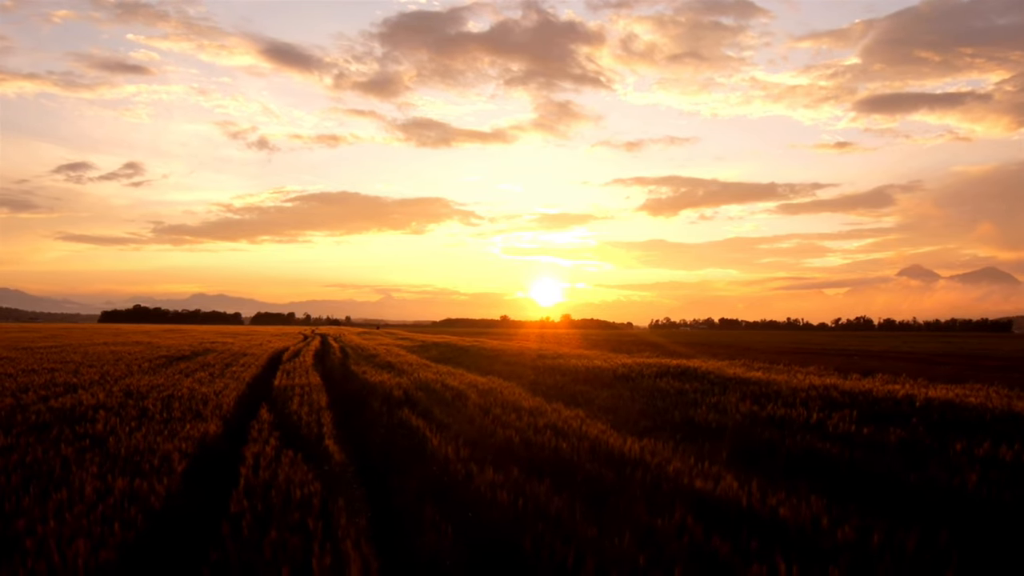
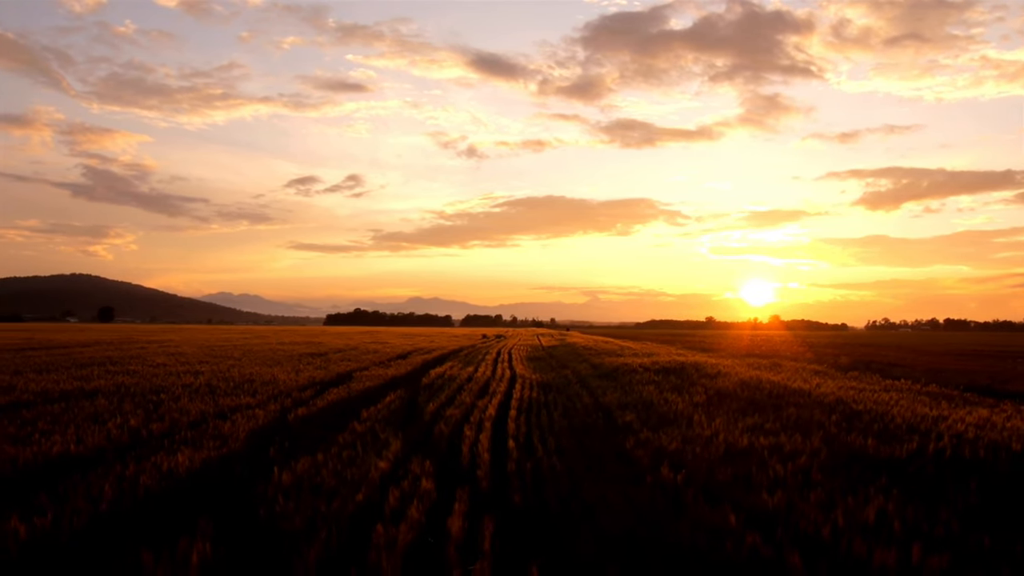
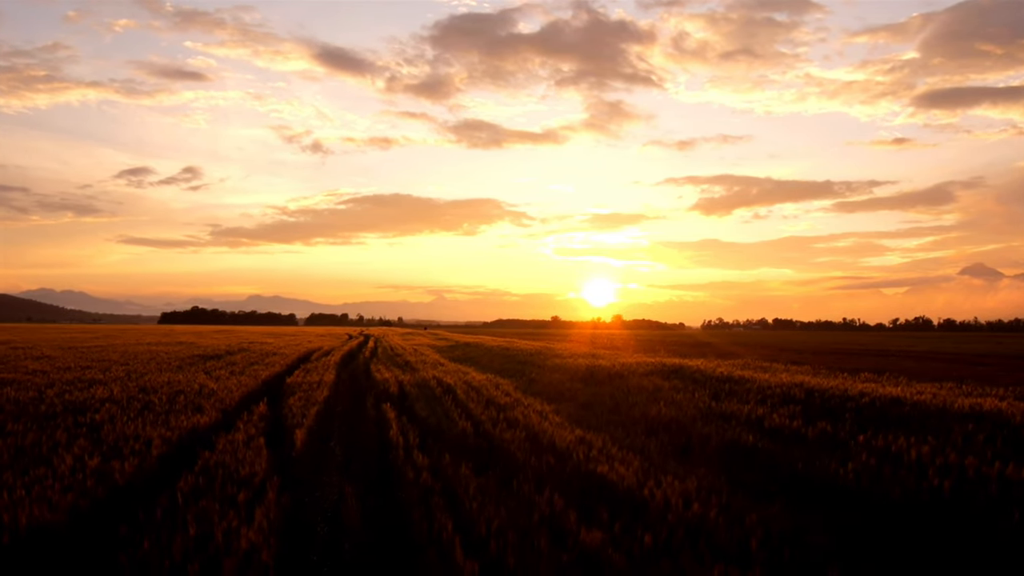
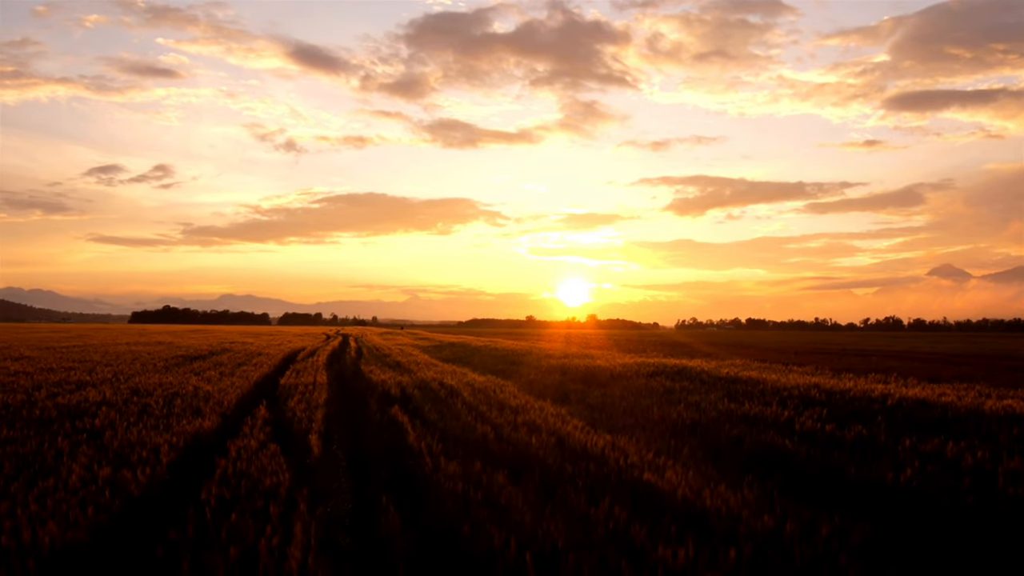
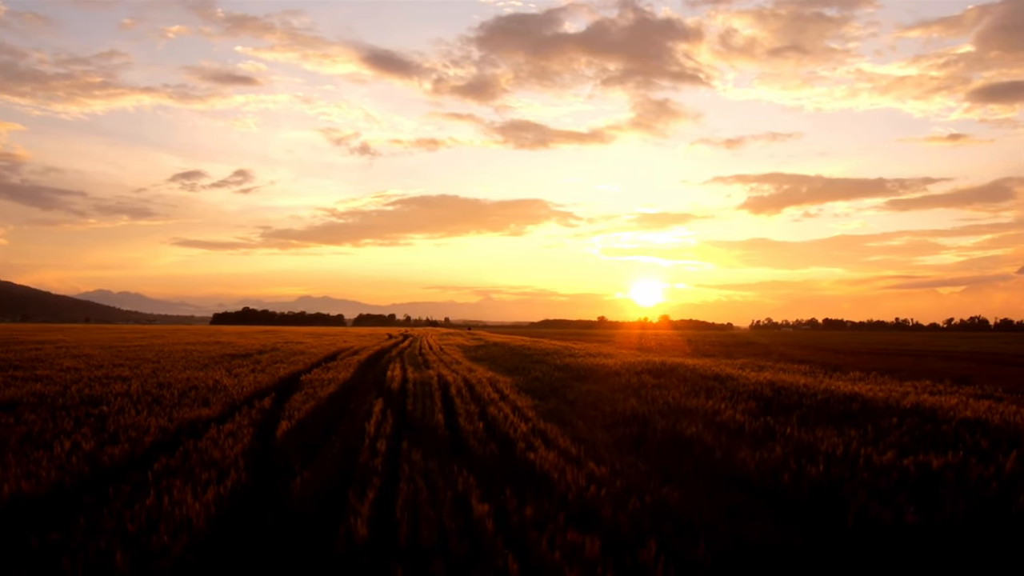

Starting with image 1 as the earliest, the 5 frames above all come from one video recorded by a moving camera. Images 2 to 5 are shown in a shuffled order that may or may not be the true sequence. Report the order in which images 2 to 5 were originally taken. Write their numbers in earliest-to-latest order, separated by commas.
4, 3, 5, 2
